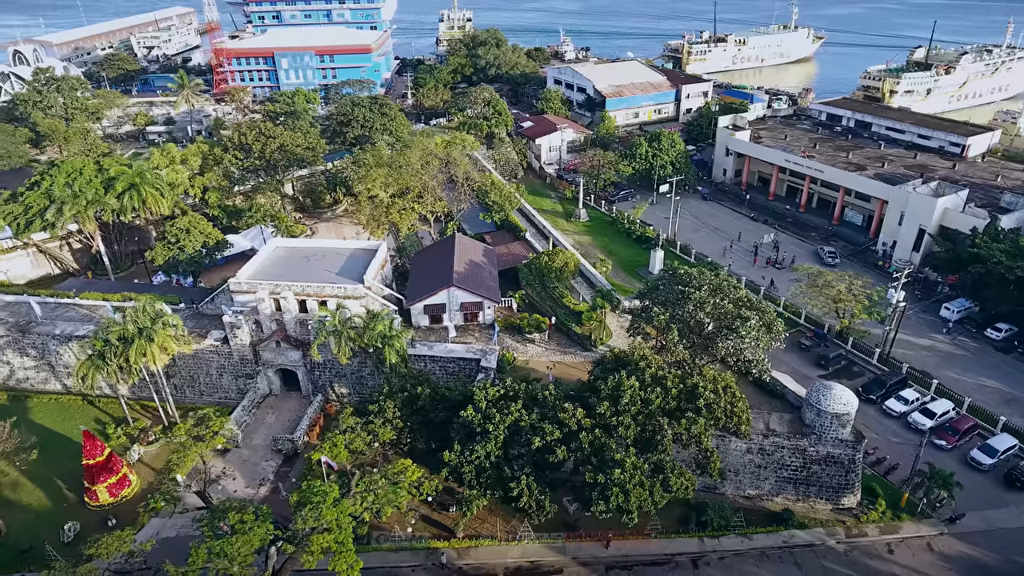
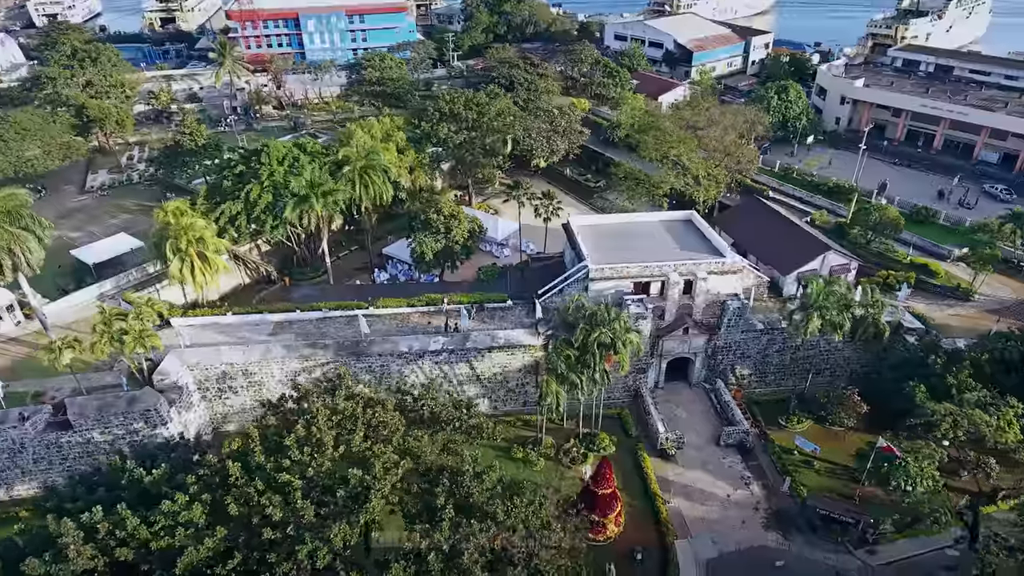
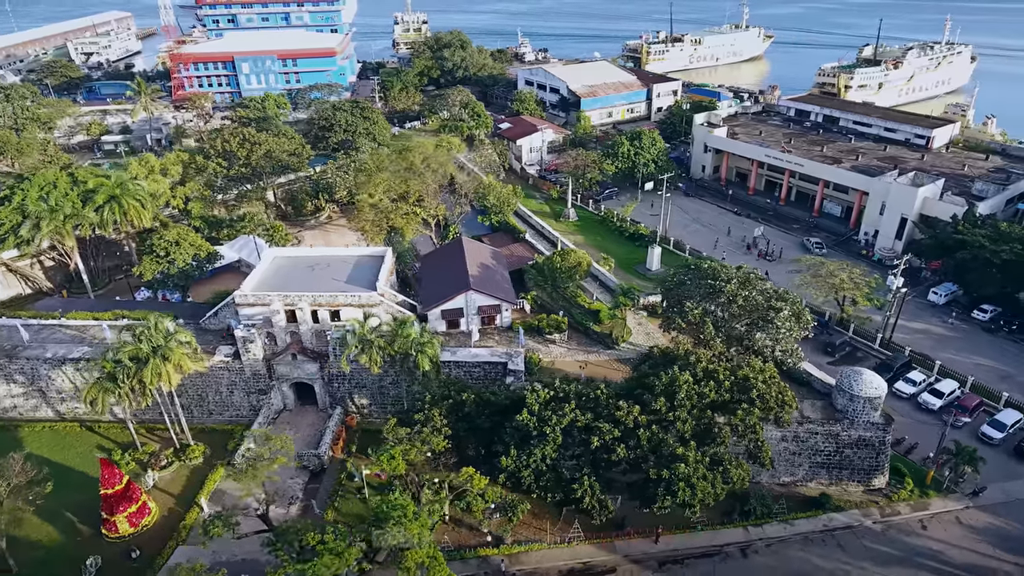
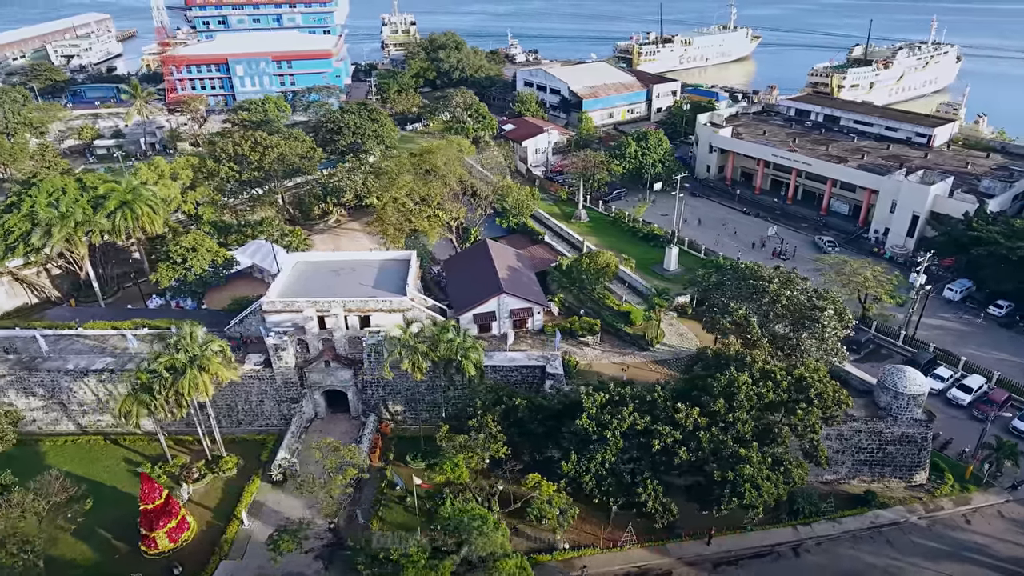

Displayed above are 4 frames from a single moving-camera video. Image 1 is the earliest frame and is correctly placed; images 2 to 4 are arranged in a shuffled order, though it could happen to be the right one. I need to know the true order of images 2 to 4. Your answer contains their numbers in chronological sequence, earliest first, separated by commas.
3, 4, 2
